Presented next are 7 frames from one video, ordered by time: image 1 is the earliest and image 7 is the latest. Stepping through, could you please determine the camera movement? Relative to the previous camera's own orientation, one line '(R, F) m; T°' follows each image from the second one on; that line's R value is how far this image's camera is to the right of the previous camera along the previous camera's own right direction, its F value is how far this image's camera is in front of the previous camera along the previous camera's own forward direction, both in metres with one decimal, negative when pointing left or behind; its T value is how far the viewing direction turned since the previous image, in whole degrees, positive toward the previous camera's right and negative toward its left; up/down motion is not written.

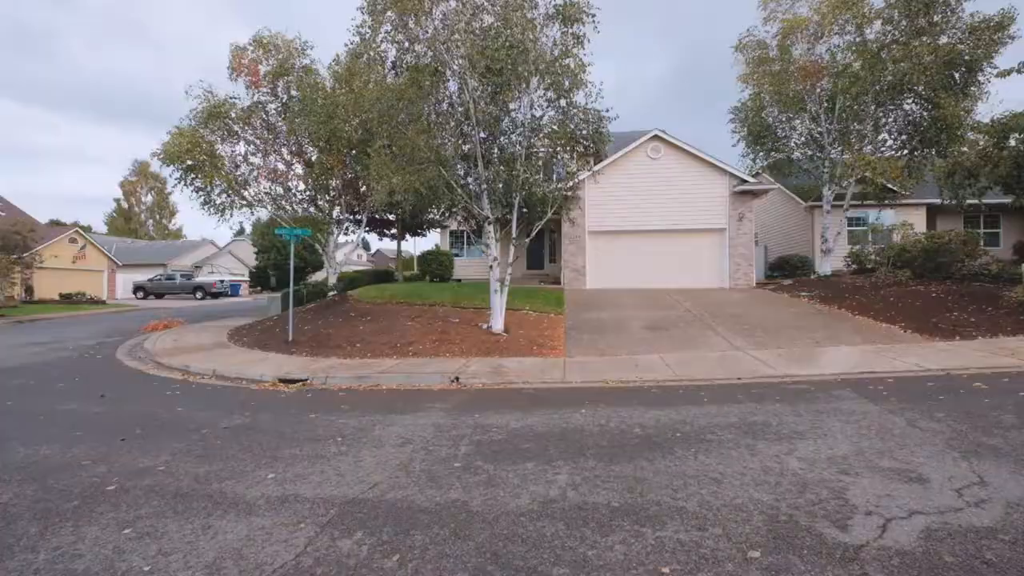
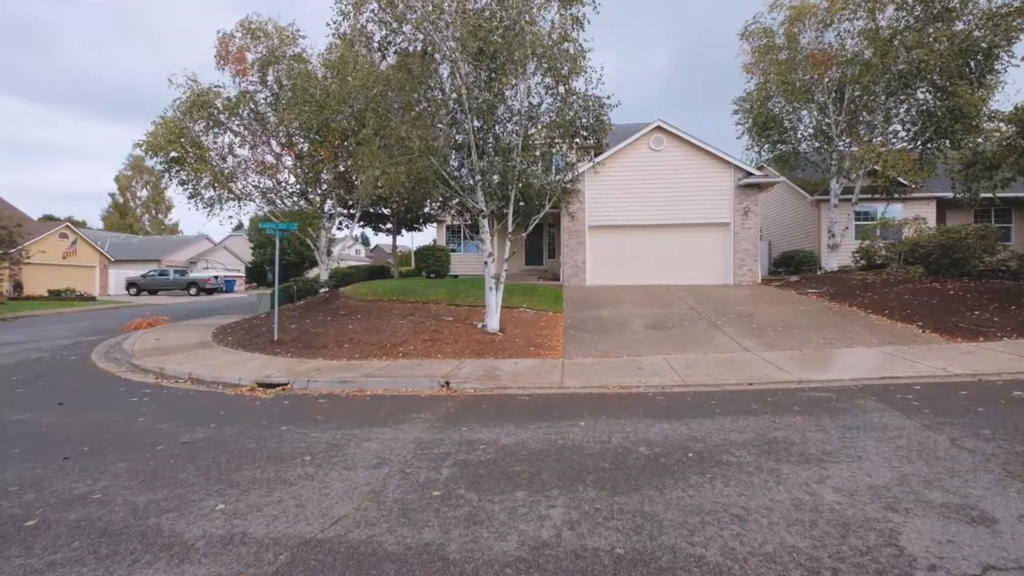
(+0.1, +0.7) m; 0°
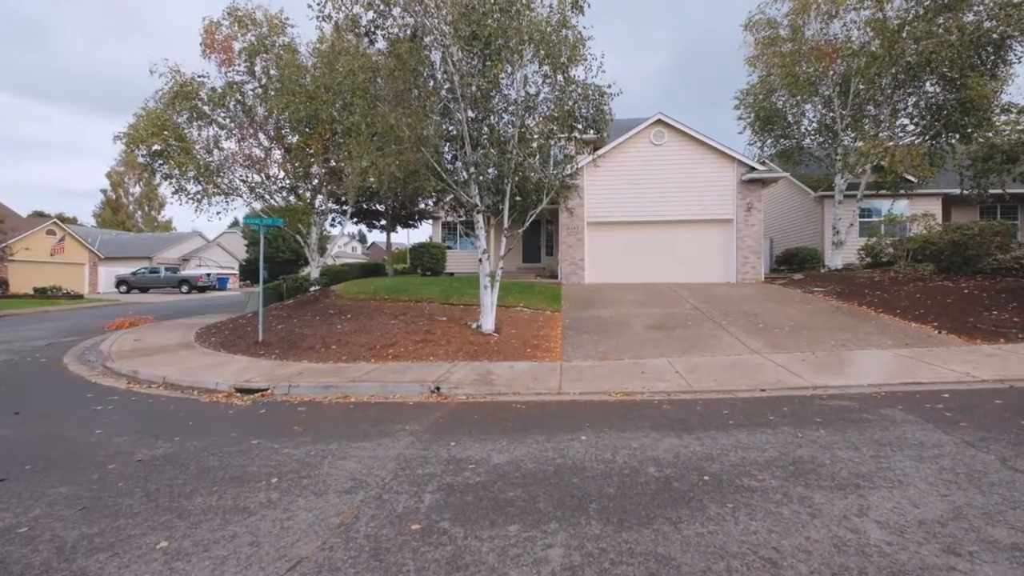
(+0.1, +0.6) m; 0°
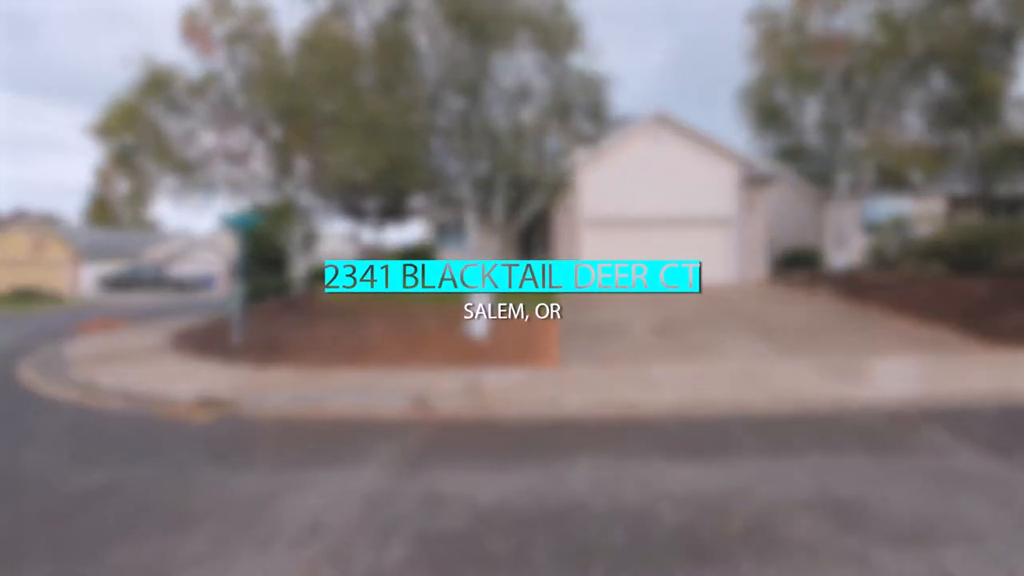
(+0.1, +0.8) m; +1°
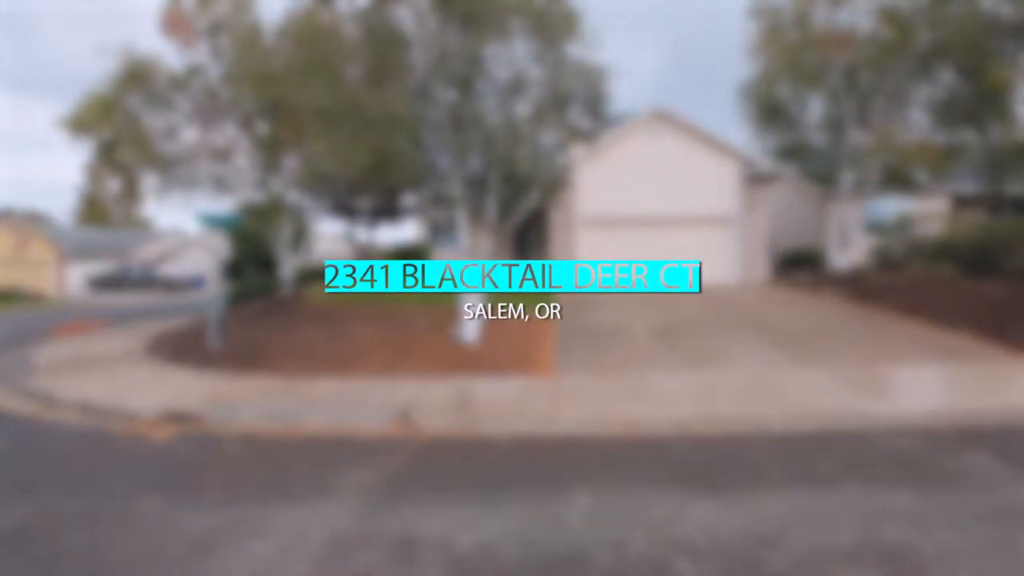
(+0.1, +0.7) m; 0°
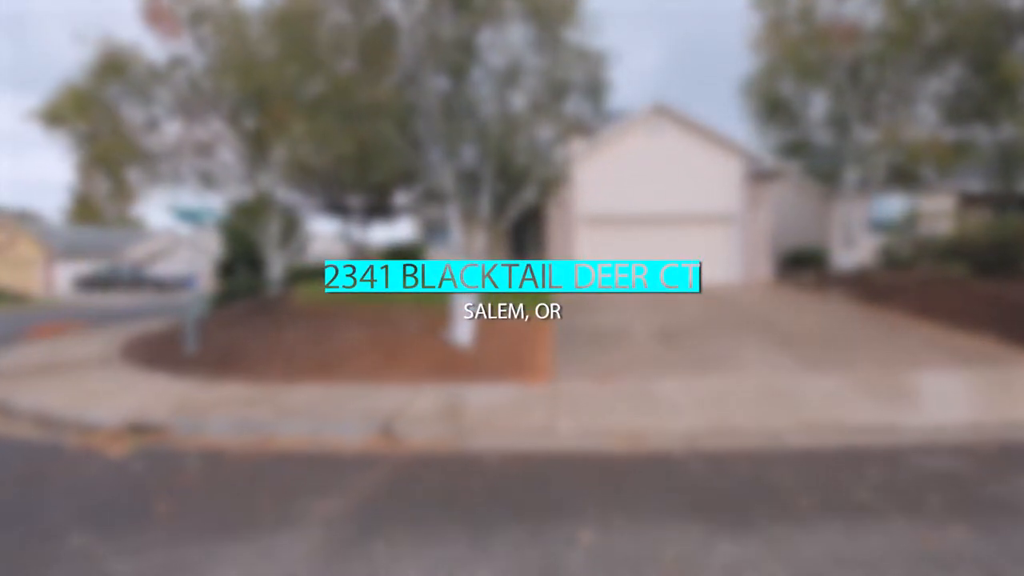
(+0.1, +0.6) m; 0°
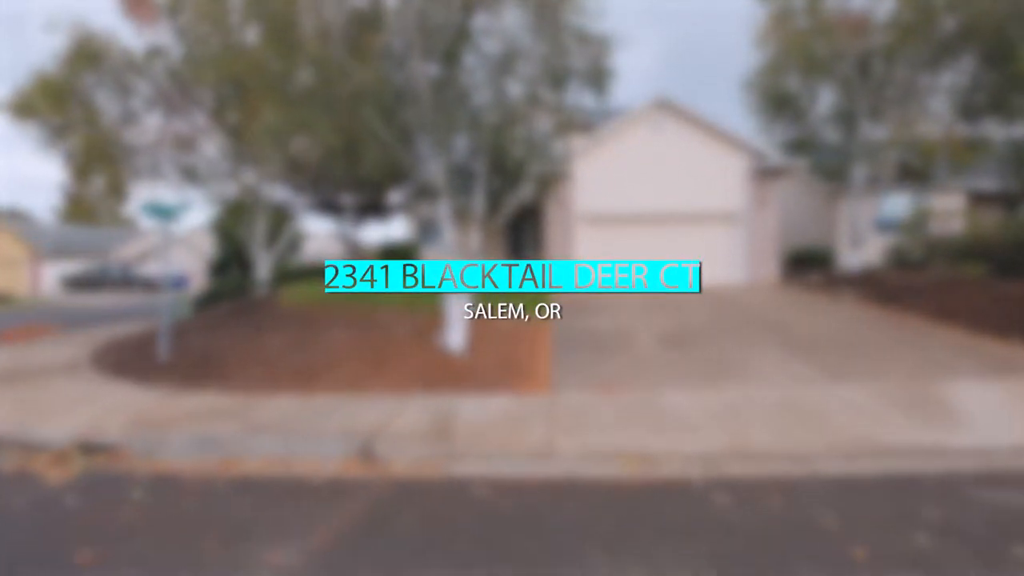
(+0.1, +0.7) m; 0°
